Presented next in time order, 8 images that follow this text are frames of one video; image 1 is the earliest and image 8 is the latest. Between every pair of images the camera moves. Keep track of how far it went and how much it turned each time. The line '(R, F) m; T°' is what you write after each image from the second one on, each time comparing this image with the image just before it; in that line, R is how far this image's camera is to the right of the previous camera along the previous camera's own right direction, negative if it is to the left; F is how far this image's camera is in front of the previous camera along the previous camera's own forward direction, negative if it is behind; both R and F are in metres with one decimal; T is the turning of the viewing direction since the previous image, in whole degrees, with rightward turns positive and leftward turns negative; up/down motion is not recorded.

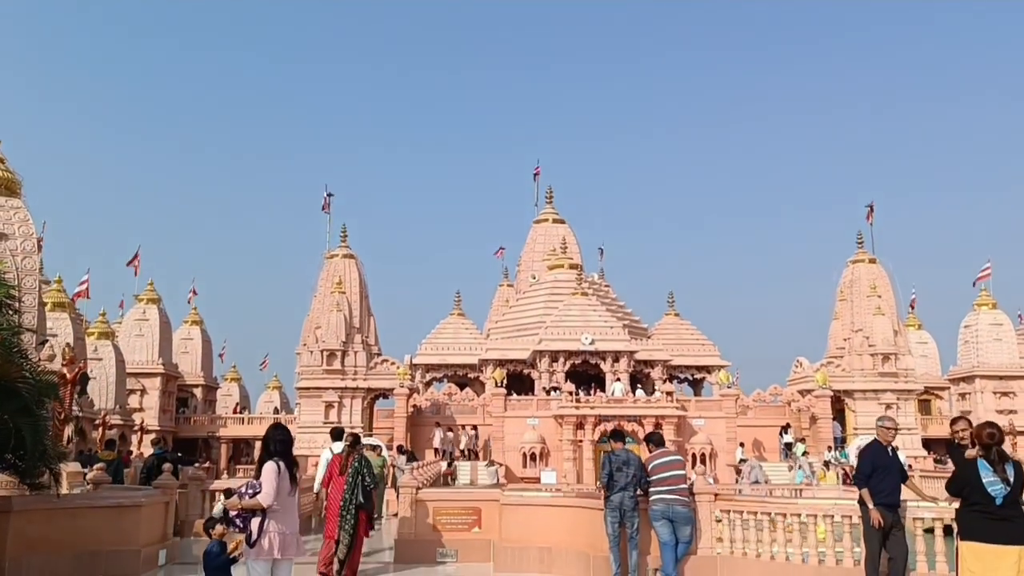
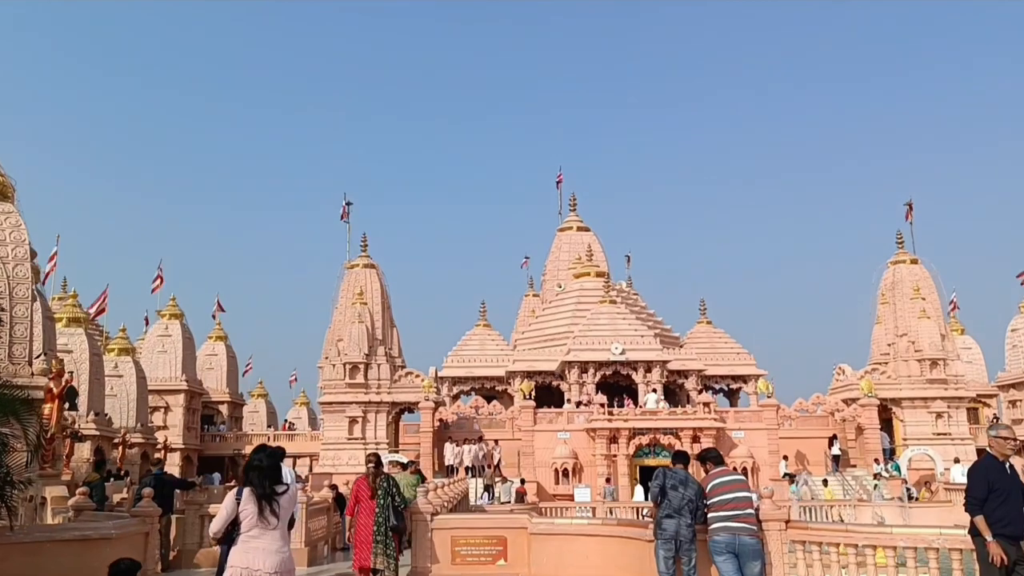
(0.0, +1.3) m; -2°
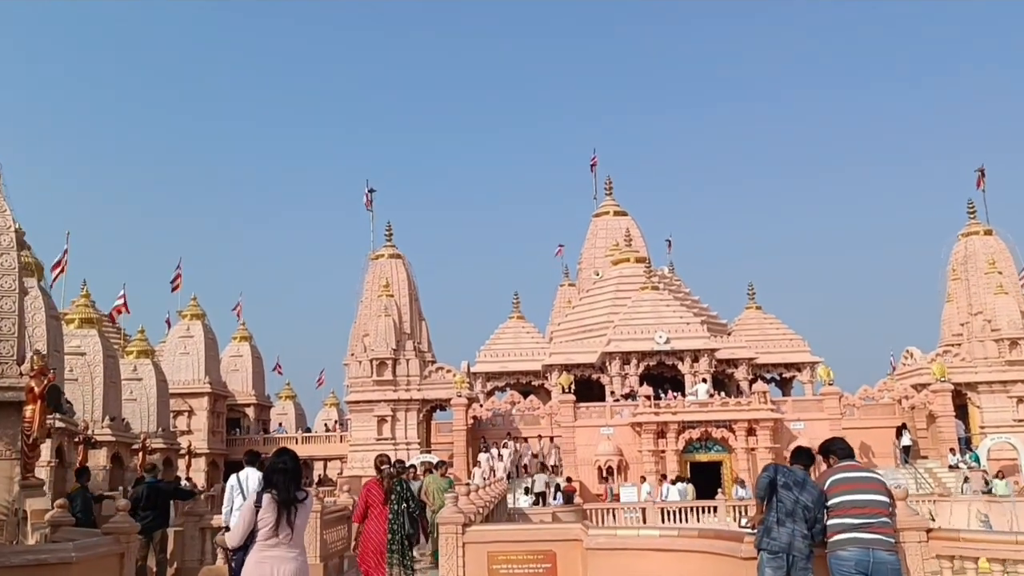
(-0.1, +2.4) m; -2°
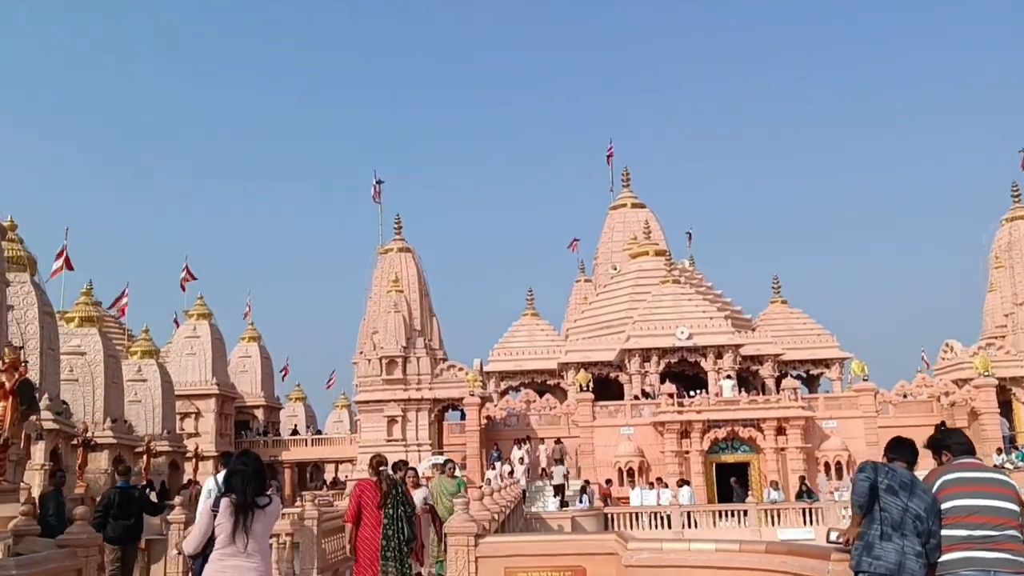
(0.0, +1.5) m; -1°
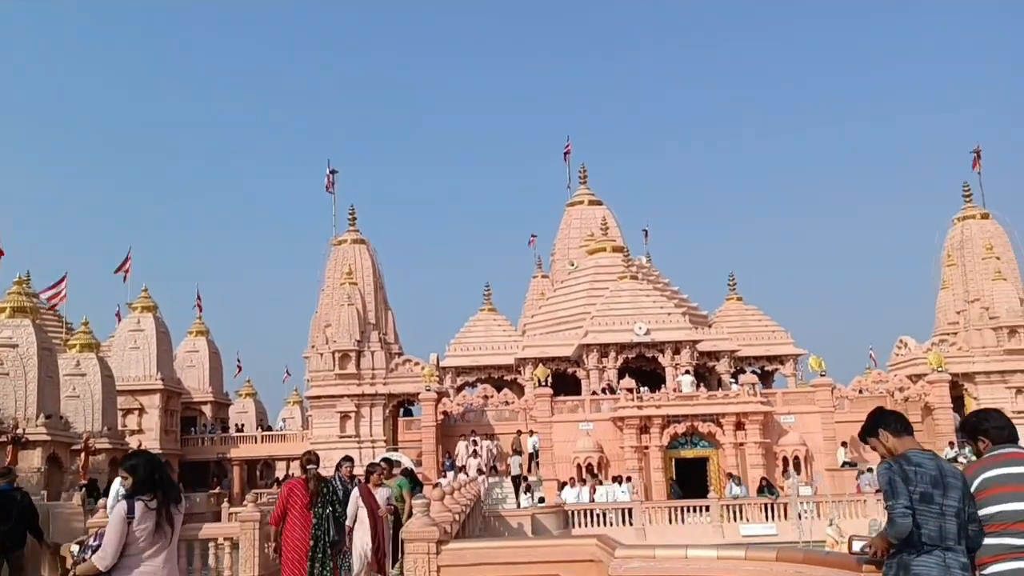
(-0.2, +0.5) m; +3°
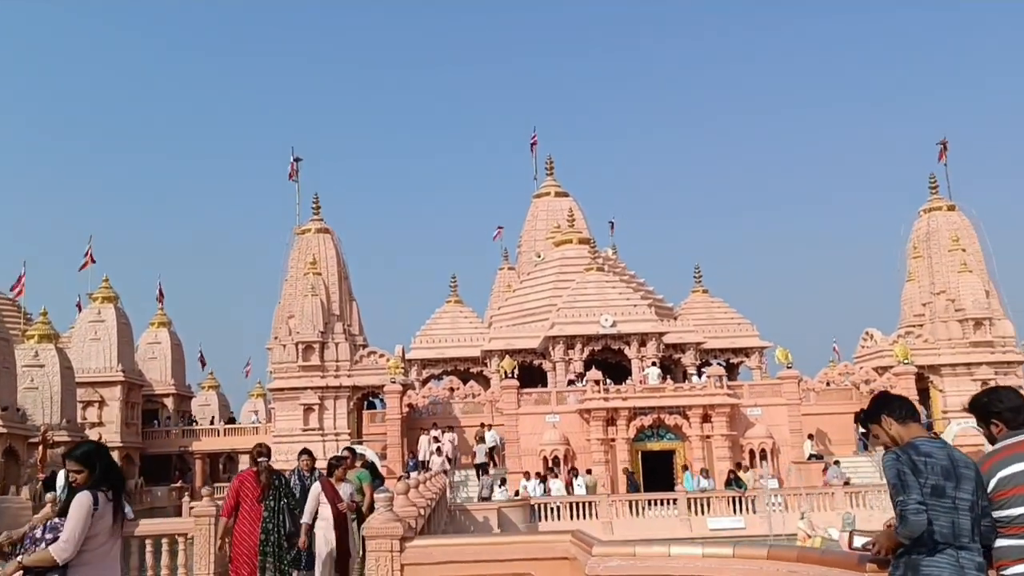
(+0.1, +0.4) m; +2°
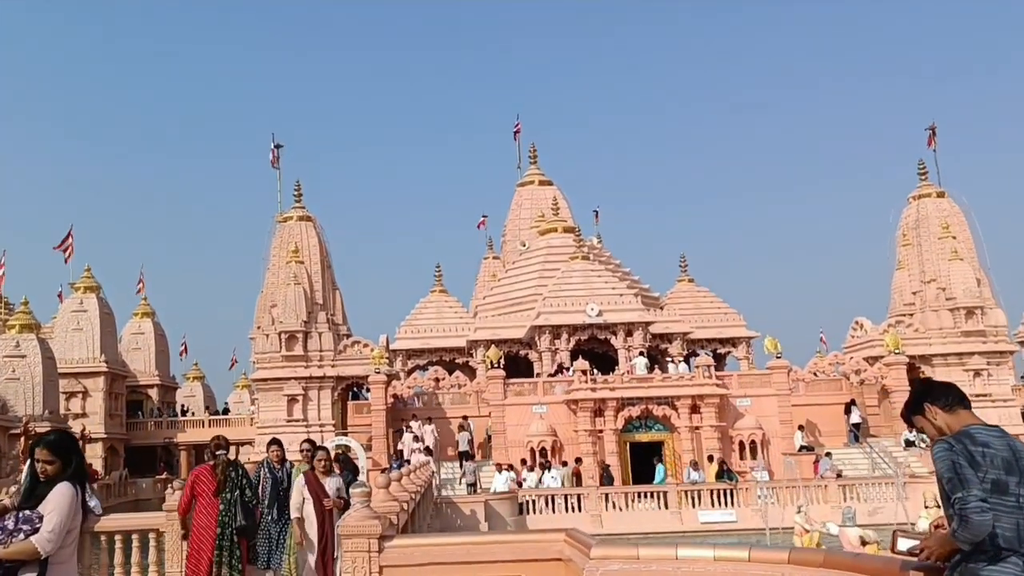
(0.0, +0.5) m; +1°
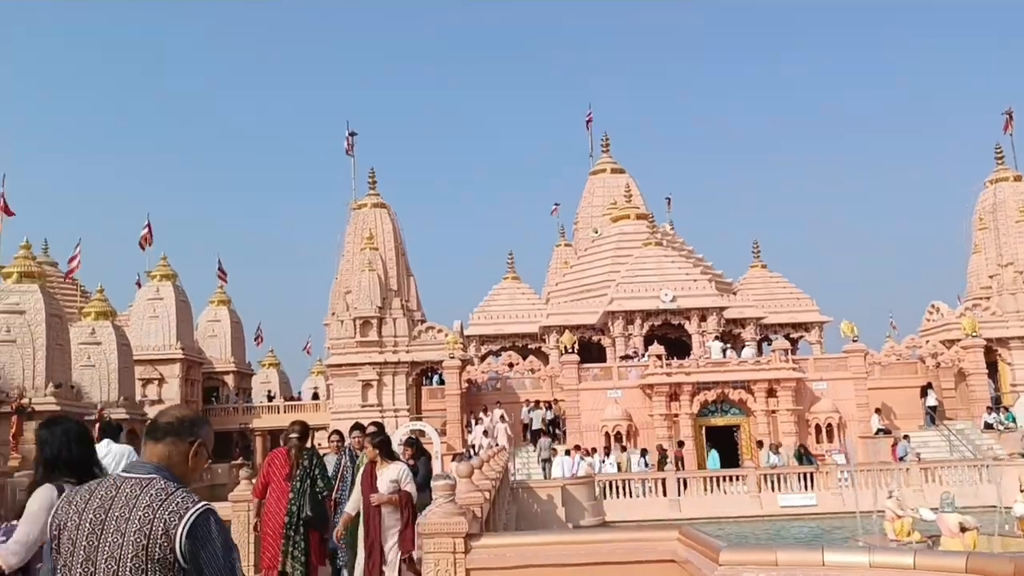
(-0.7, -0.7) m; -3°
